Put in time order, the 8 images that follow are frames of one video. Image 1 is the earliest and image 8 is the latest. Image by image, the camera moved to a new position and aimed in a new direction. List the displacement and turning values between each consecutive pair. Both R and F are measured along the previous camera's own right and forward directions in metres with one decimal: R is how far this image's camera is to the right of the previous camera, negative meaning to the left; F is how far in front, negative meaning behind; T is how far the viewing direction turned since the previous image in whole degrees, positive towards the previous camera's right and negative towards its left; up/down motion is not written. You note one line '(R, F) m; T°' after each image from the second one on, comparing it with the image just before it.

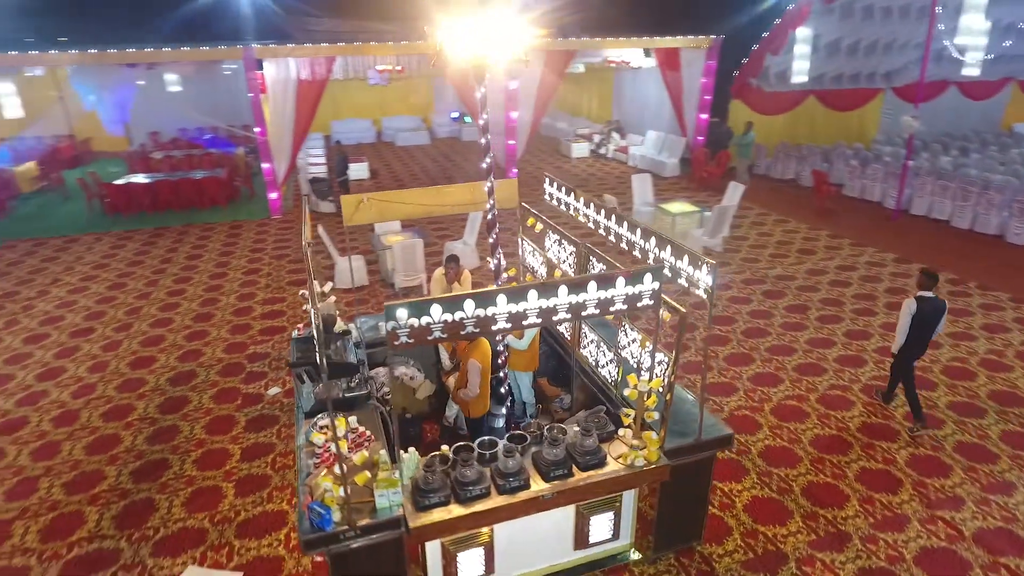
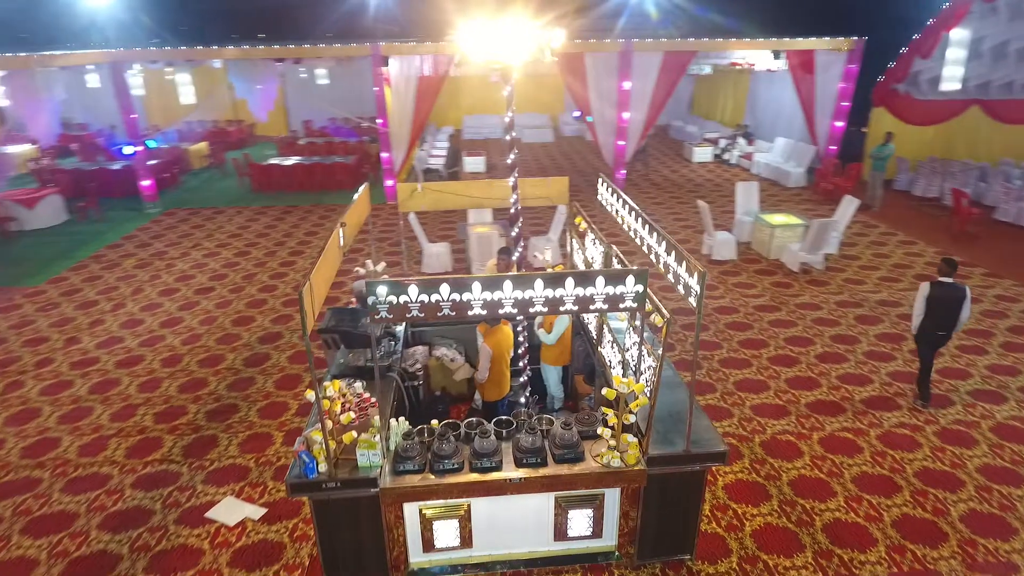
(+0.7, -0.1) m; -12°
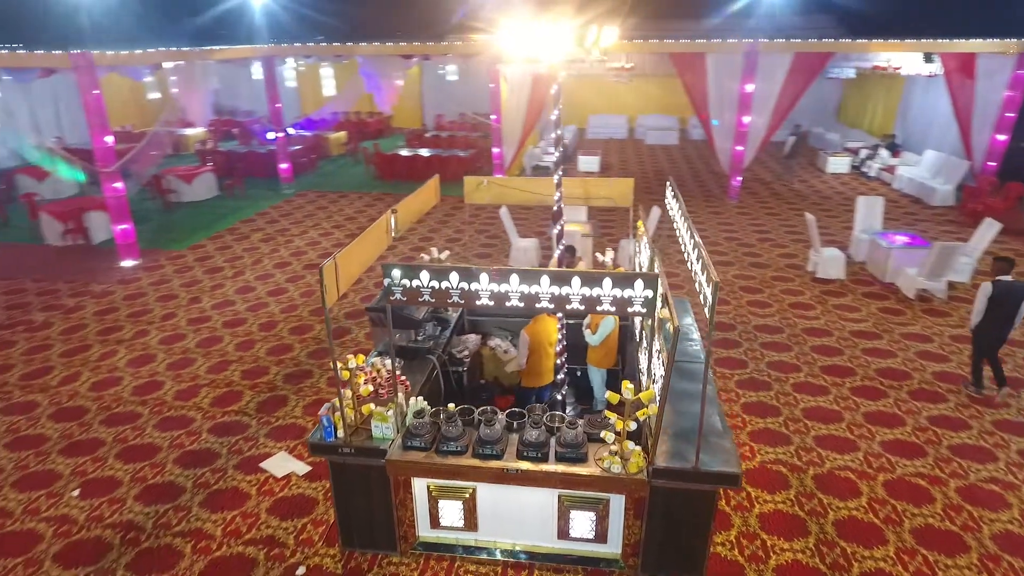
(+0.6, 0.0) m; -12°
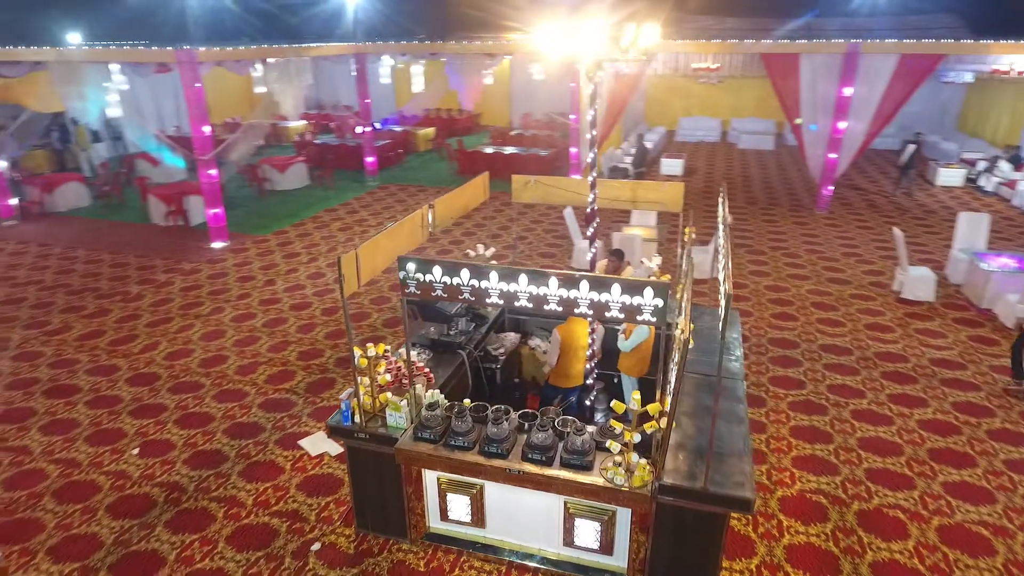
(+0.4, 0.0) m; -8°
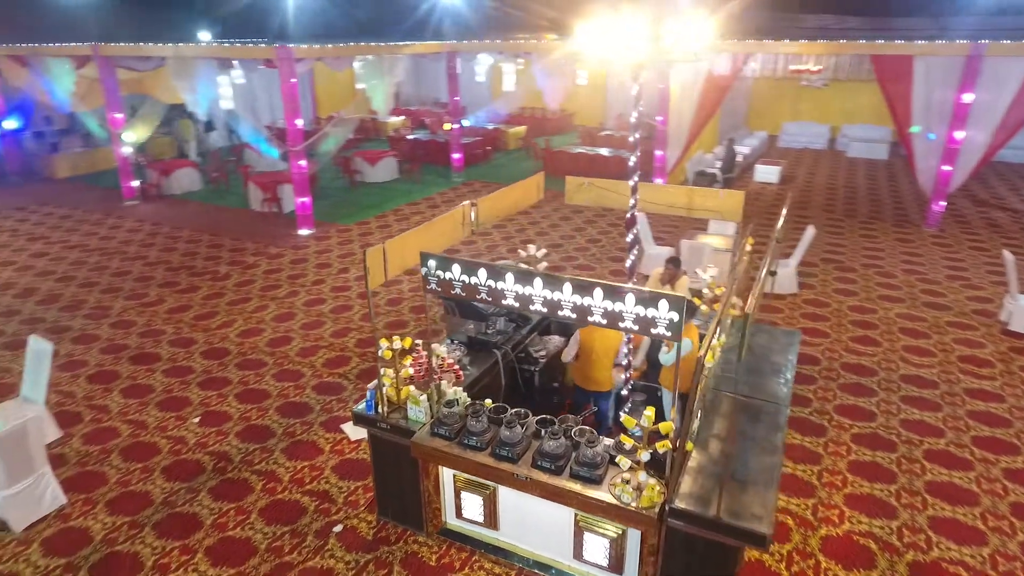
(+0.4, +0.1) m; -9°
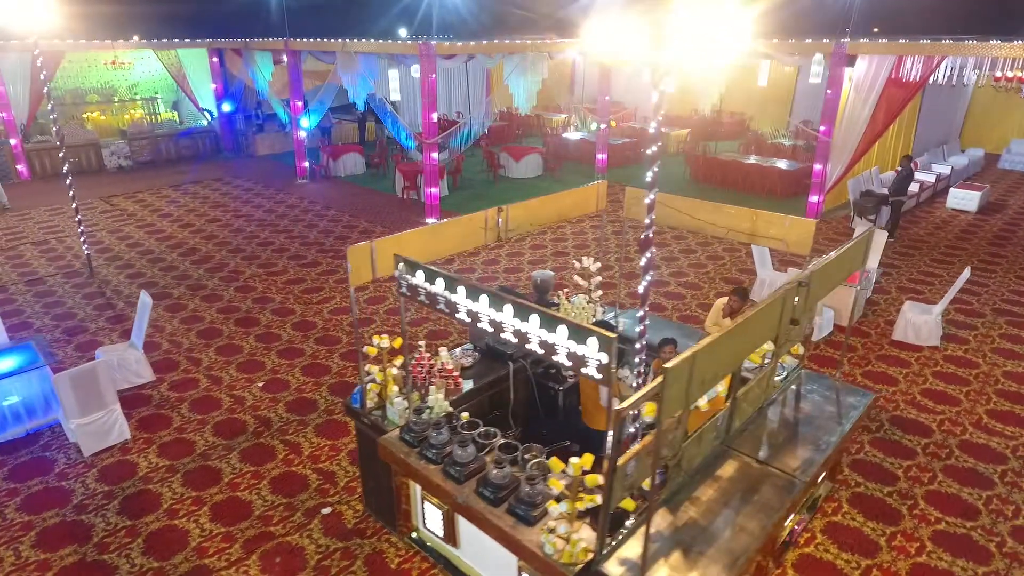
(+1.0, +0.3) m; -16°
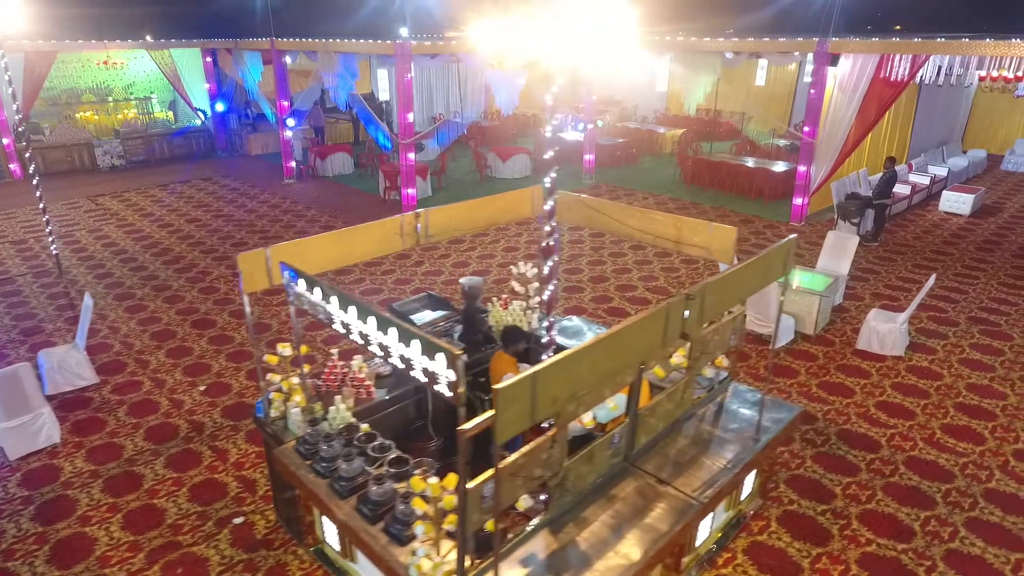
(+0.6, +0.1) m; -2°
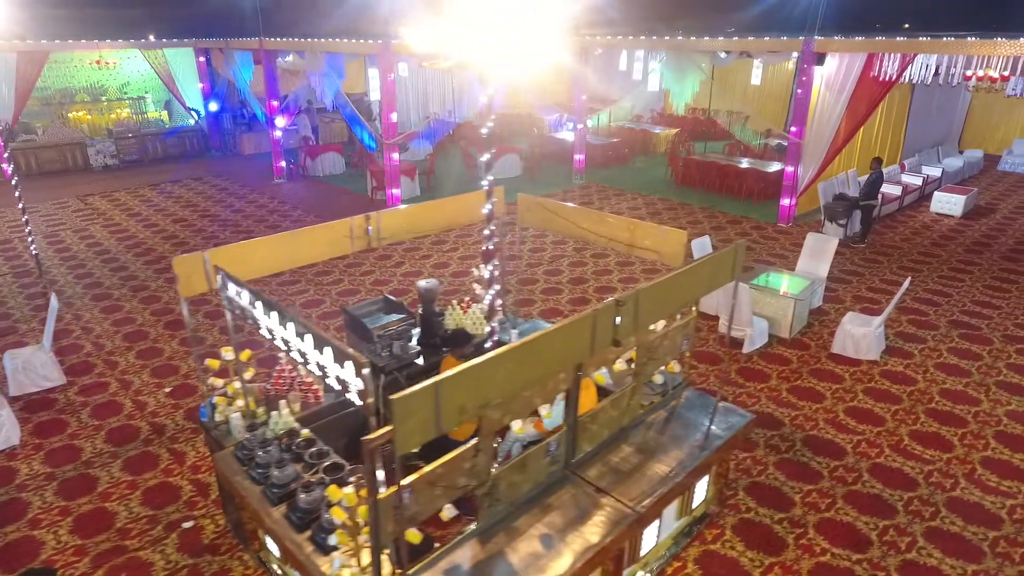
(+0.3, +0.1) m; -1°
